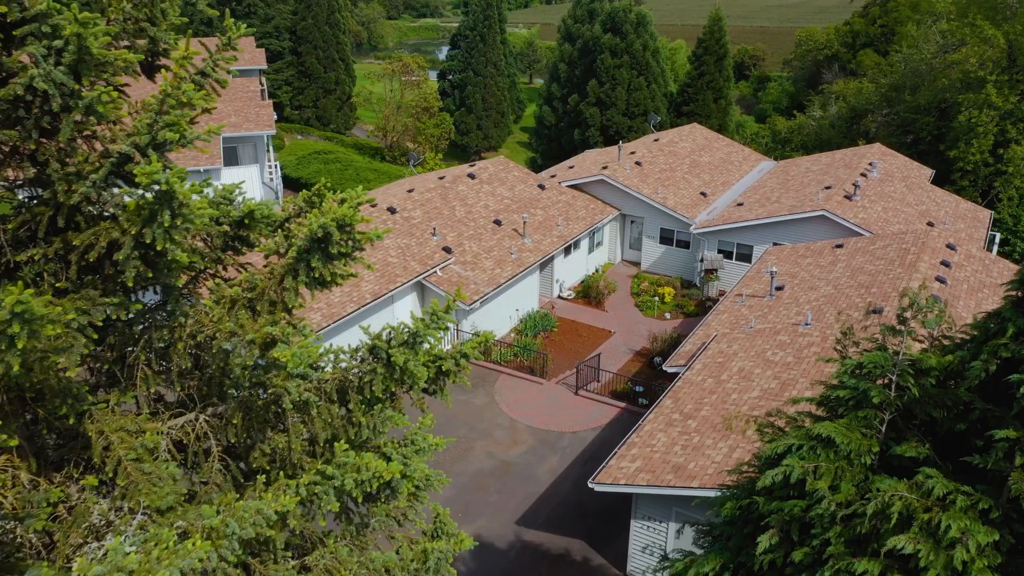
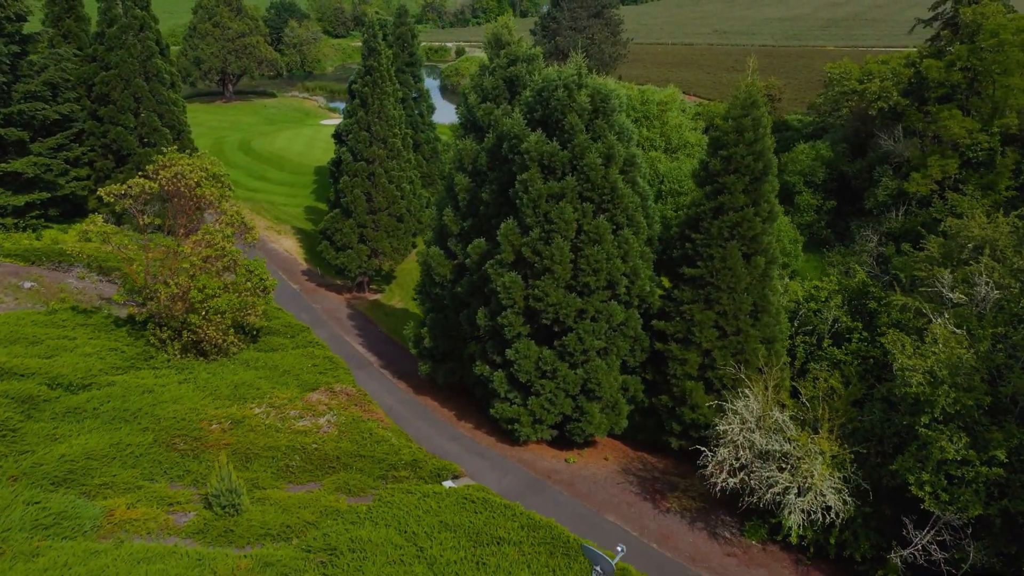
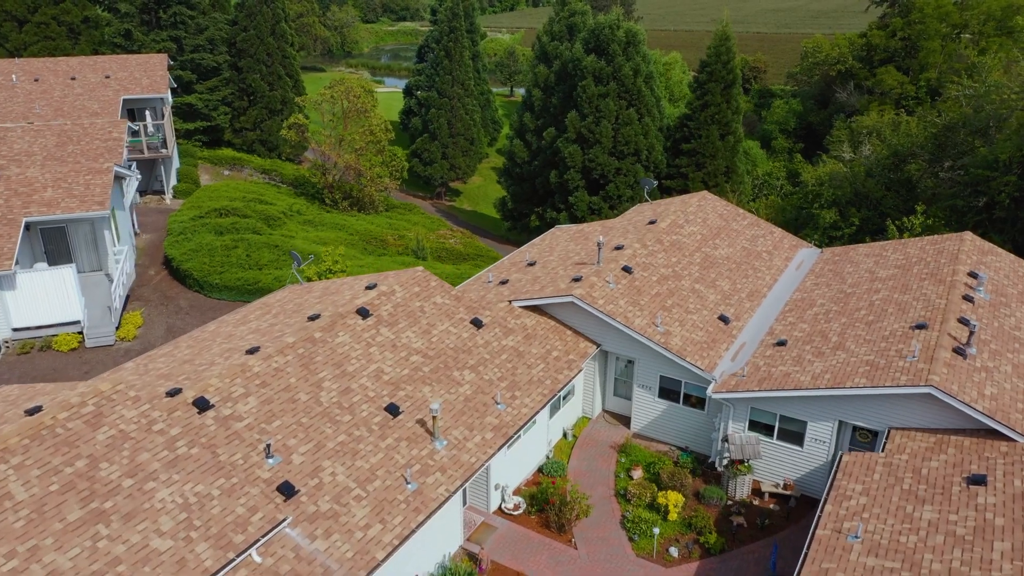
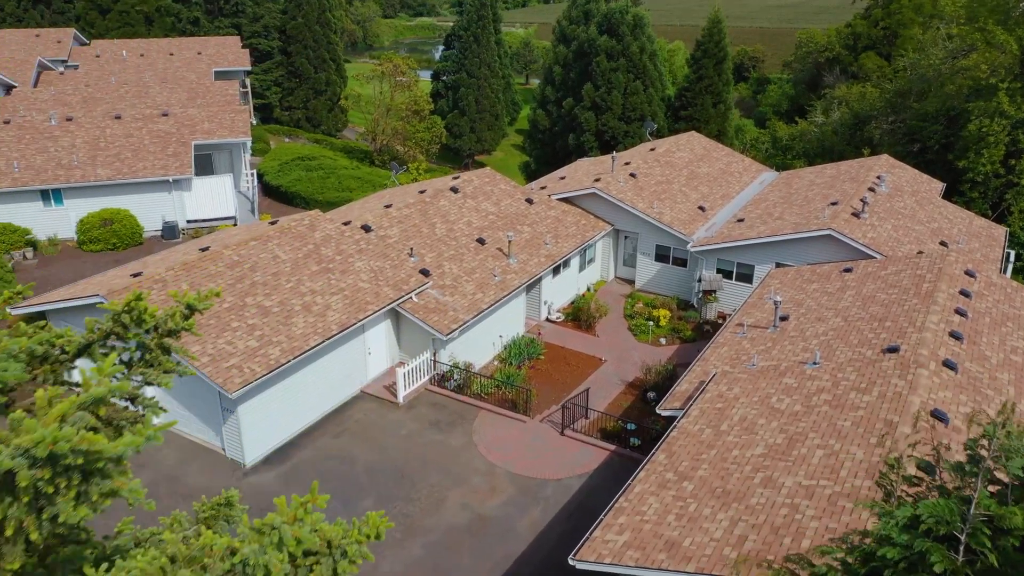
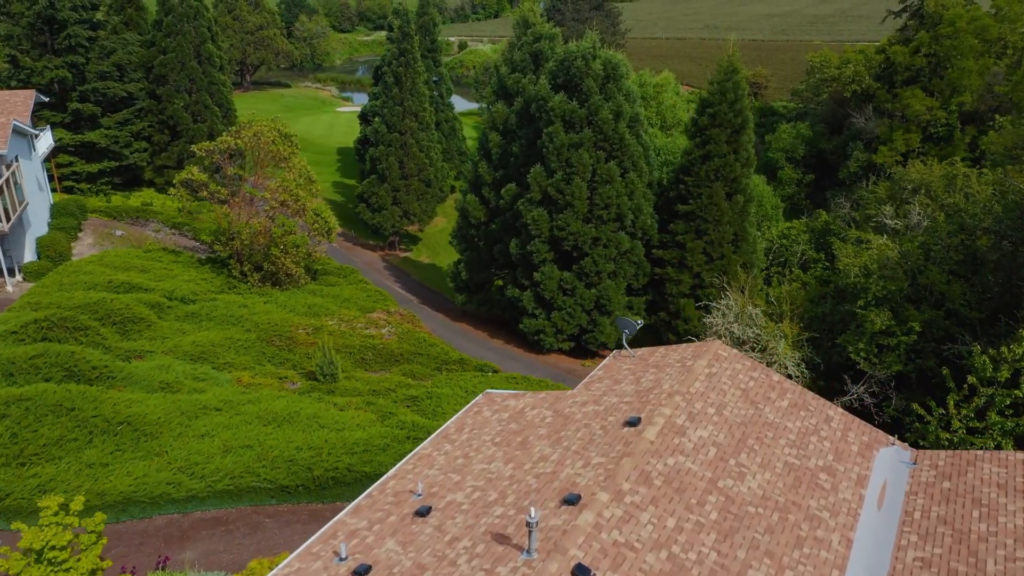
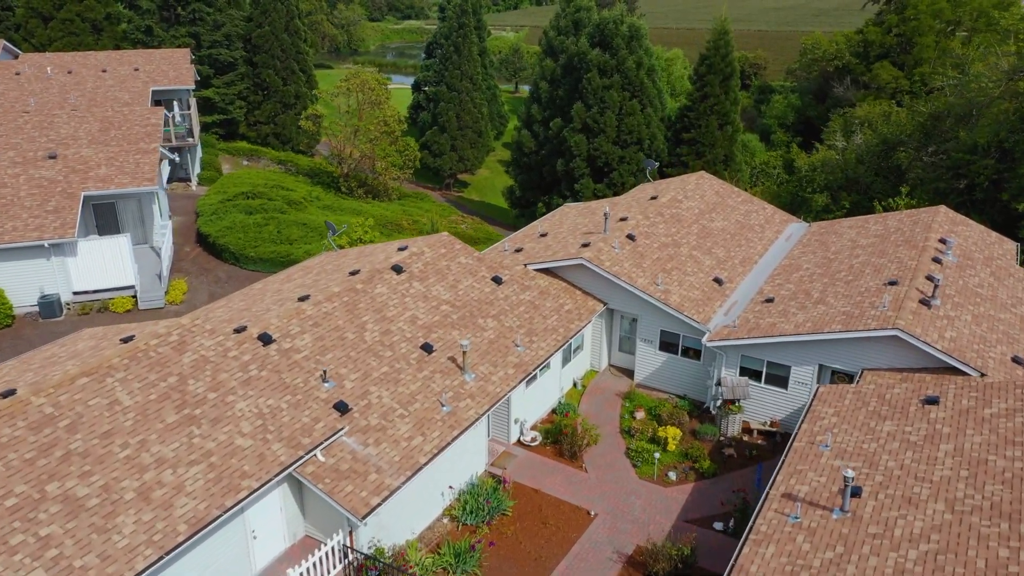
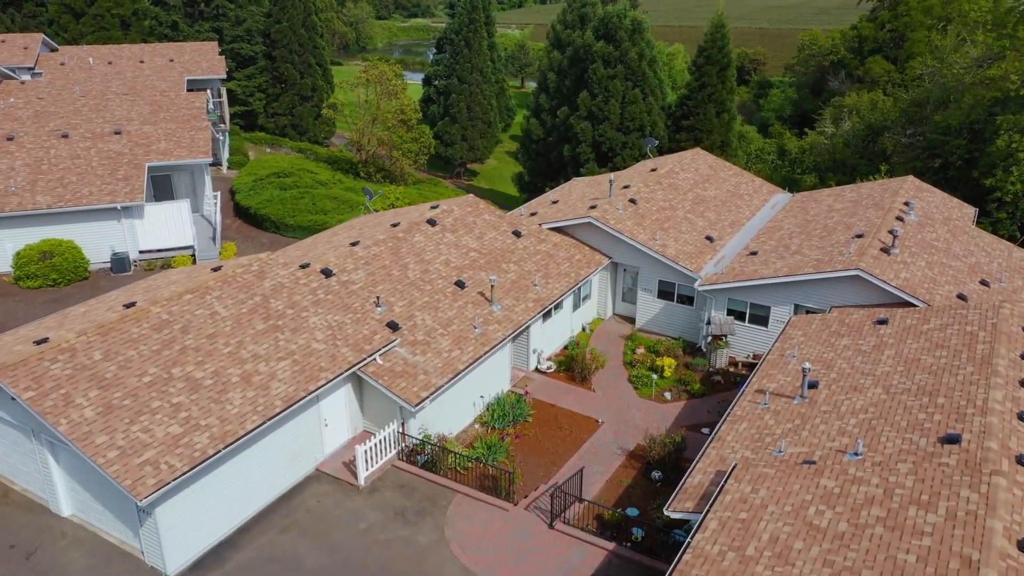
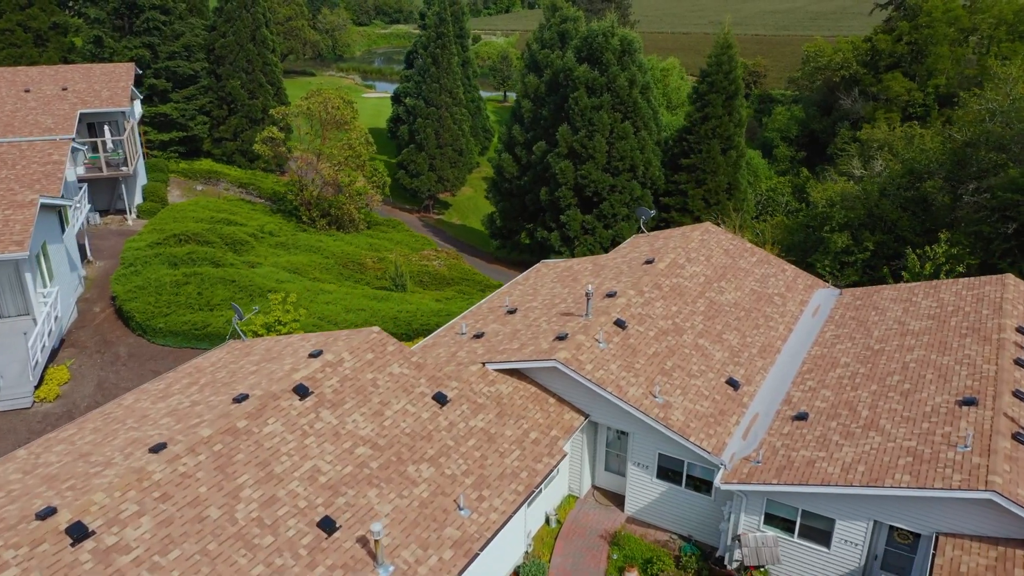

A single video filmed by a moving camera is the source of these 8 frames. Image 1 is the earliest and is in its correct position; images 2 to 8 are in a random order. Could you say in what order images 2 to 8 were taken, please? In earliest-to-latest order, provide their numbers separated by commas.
4, 7, 6, 3, 8, 5, 2
